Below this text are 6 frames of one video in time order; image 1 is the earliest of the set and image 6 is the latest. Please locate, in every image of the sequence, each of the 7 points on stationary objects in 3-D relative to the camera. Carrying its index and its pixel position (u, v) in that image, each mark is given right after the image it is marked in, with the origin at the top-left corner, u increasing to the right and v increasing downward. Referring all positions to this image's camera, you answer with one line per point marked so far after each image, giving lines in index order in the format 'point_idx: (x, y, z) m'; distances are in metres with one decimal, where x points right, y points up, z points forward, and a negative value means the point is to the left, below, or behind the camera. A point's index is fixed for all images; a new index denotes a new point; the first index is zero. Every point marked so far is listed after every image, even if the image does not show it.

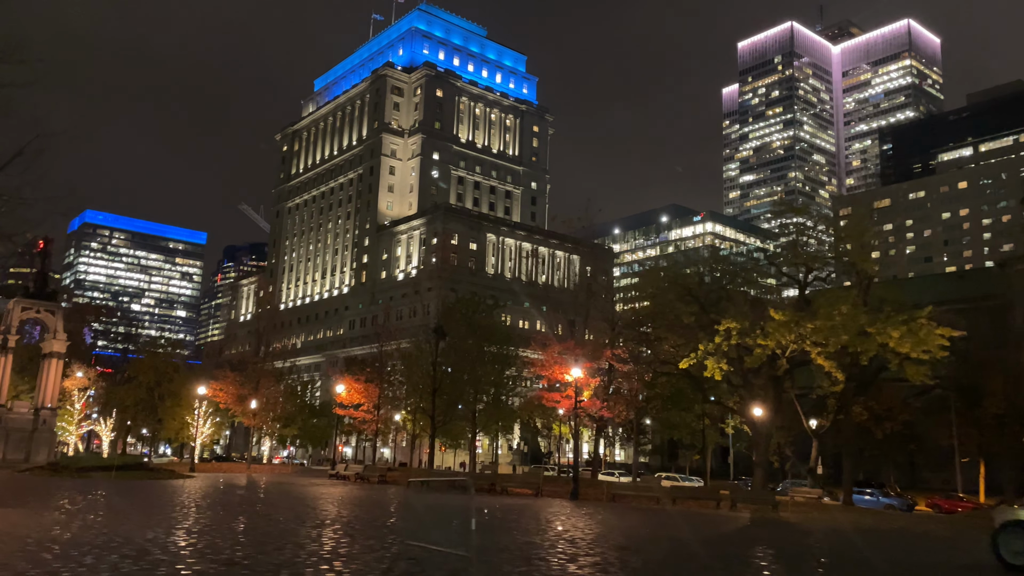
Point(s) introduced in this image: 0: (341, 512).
0: (-4.3, -5.8, +19.3) m
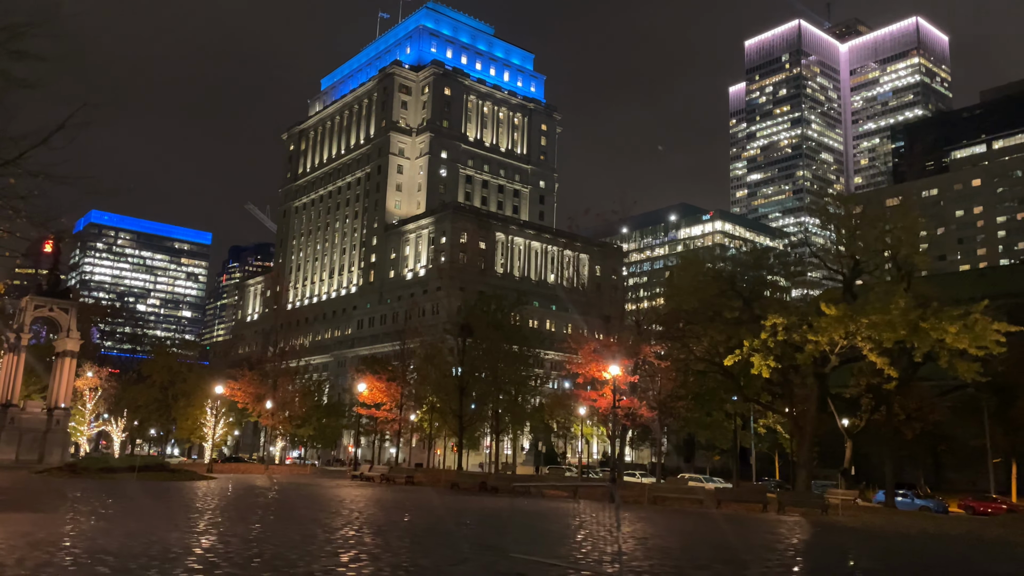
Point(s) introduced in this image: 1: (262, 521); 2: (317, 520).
0: (-3.2, -5.6, +18.5) m
1: (-5.5, -5.1, +16.3) m
2: (-4.3, -5.1, +16.5) m
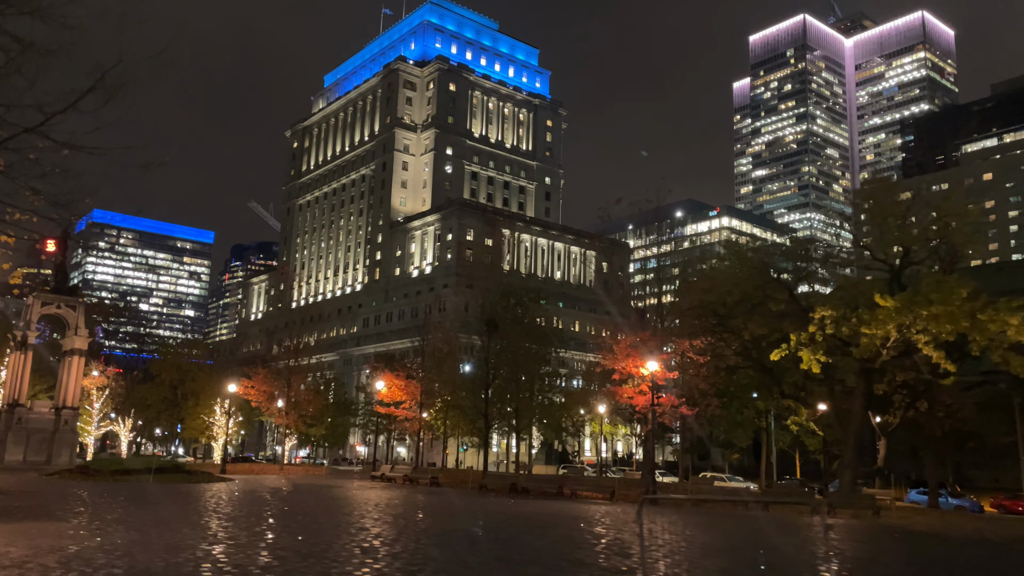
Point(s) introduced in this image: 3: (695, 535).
0: (-2.2, -5.4, +17.4) m
1: (-4.5, -4.9, +15.3) m
2: (-3.3, -4.9, +15.5) m
3: (+4.0, -5.6, +17.1) m
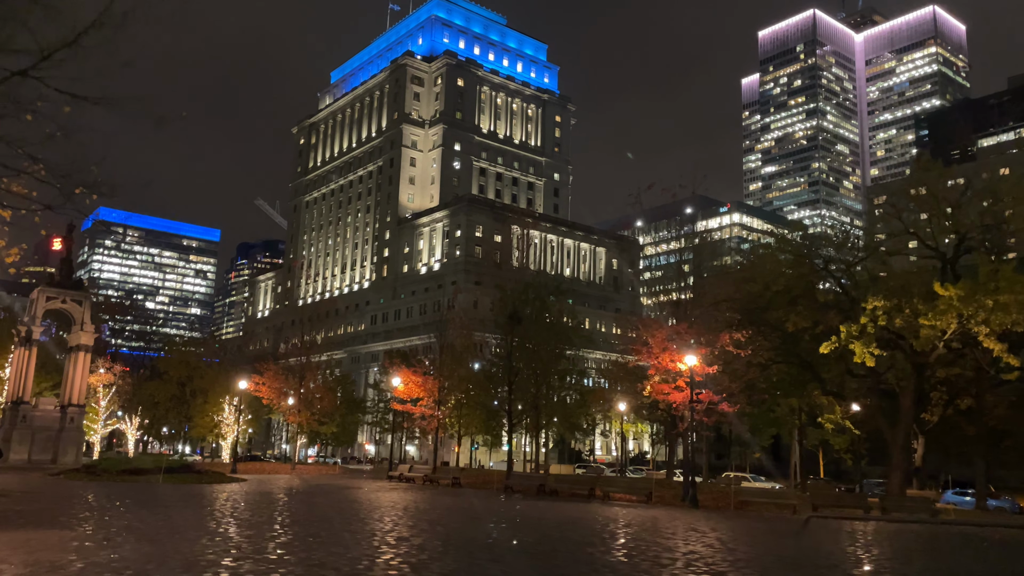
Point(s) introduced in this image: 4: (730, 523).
0: (-1.4, -5.1, +16.2) m
1: (-3.7, -4.6, +14.1) m
2: (-2.5, -4.7, +14.2) m
3: (+4.8, -5.3, +15.8) m
4: (+5.4, -5.9, +18.8) m
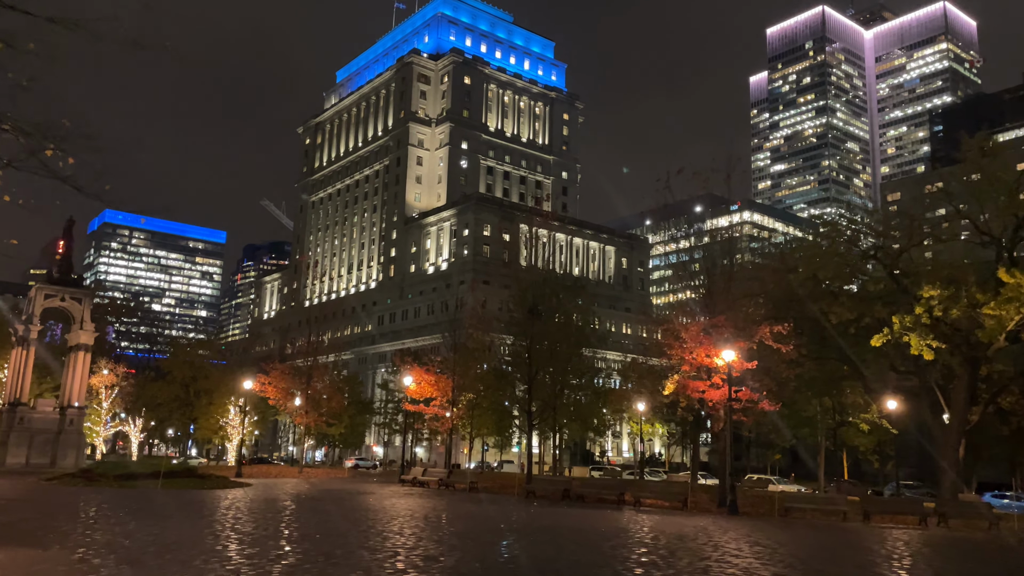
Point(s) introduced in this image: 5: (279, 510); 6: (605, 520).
0: (-0.8, -4.9, +14.7) m
1: (-3.2, -4.4, +12.6) m
2: (-1.9, -4.4, +12.8) m
3: (+5.4, -5.0, +14.3) m
4: (+6.0, -5.6, +17.3) m
5: (-6.1, -5.9, +20.0) m
6: (+2.4, -5.8, +18.9) m
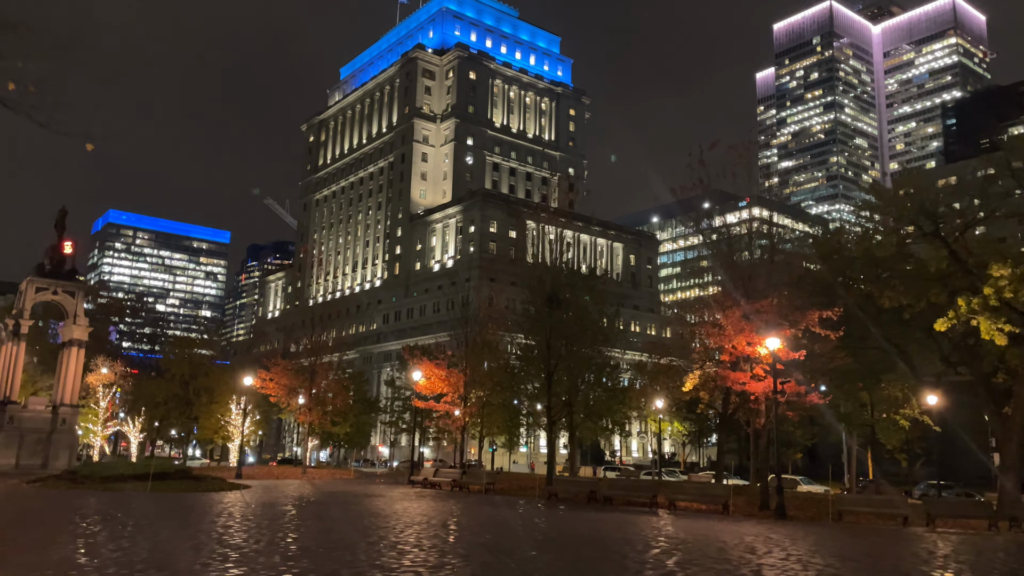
0: (-0.3, -4.5, +12.9) m
1: (-2.7, -3.9, +10.8) m
2: (-1.4, -4.0, +11.0) m
3: (+5.9, -4.6, +12.5) m
4: (+6.6, -5.2, +15.5) m
5: (-5.6, -5.5, +18.2) m
6: (+2.9, -5.4, +17.1) m
